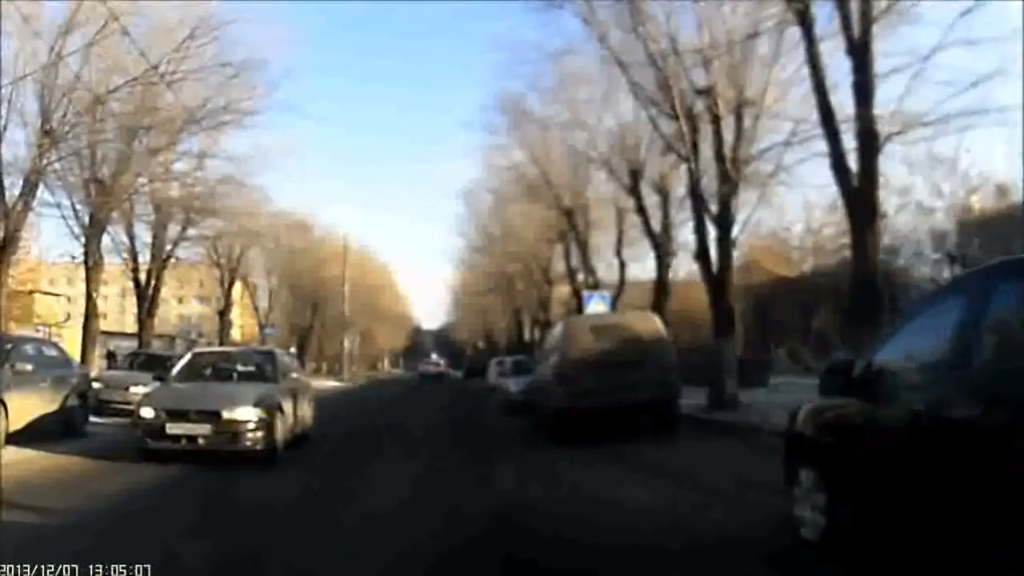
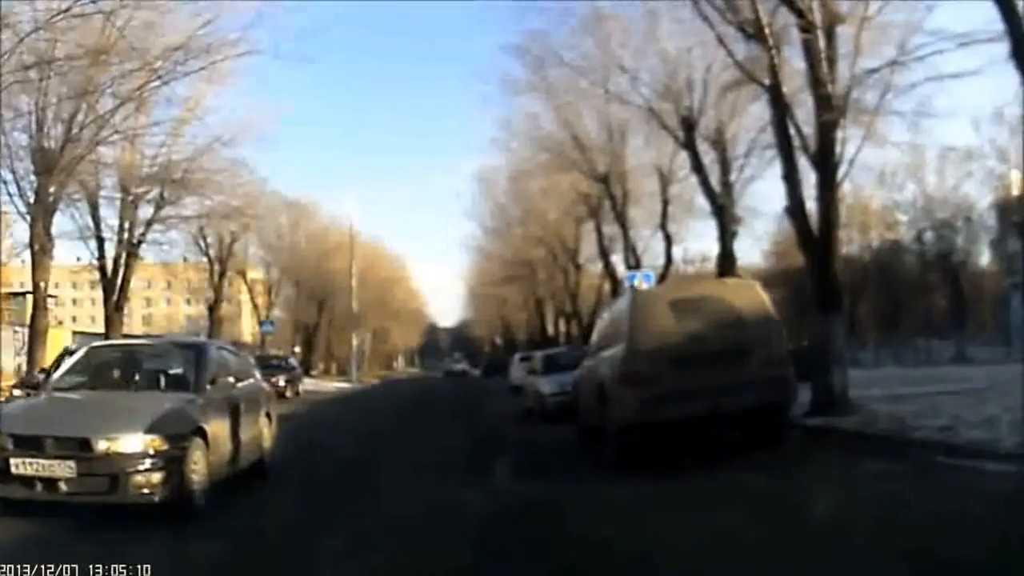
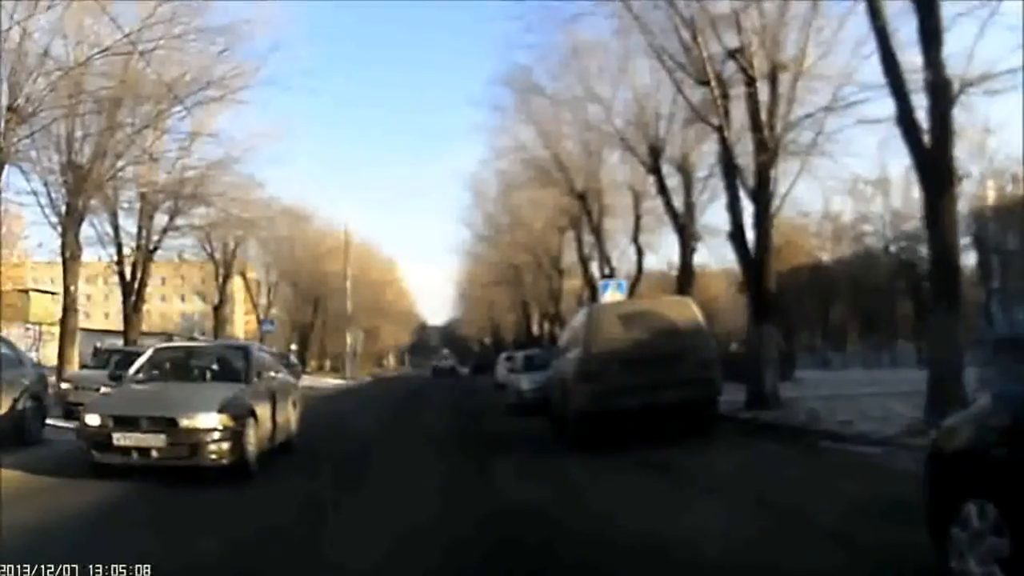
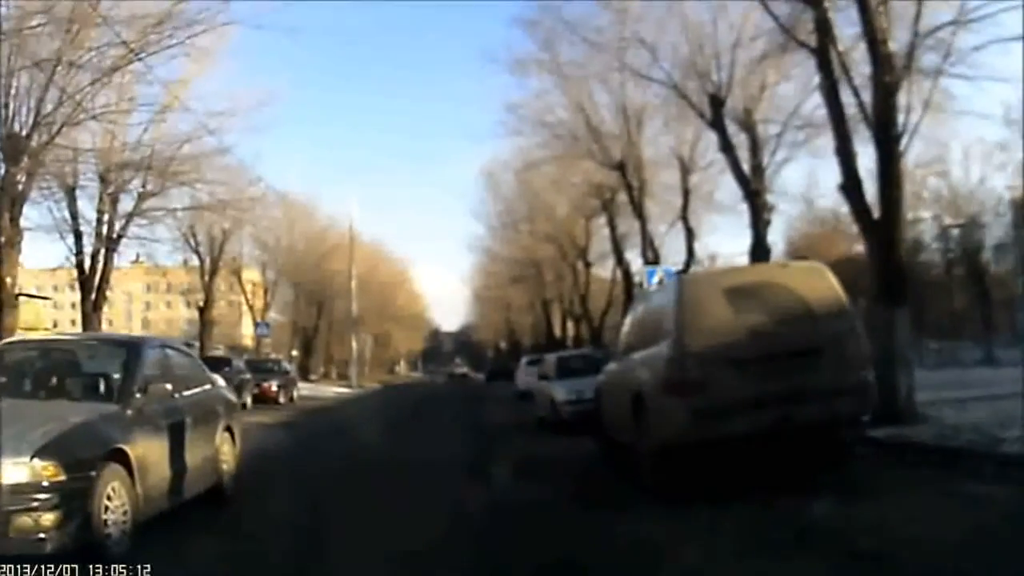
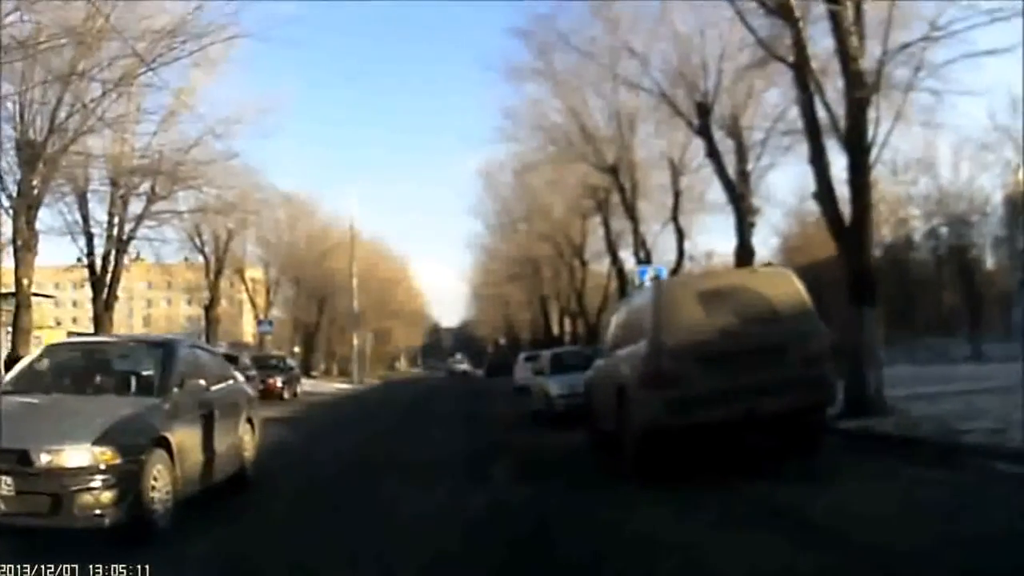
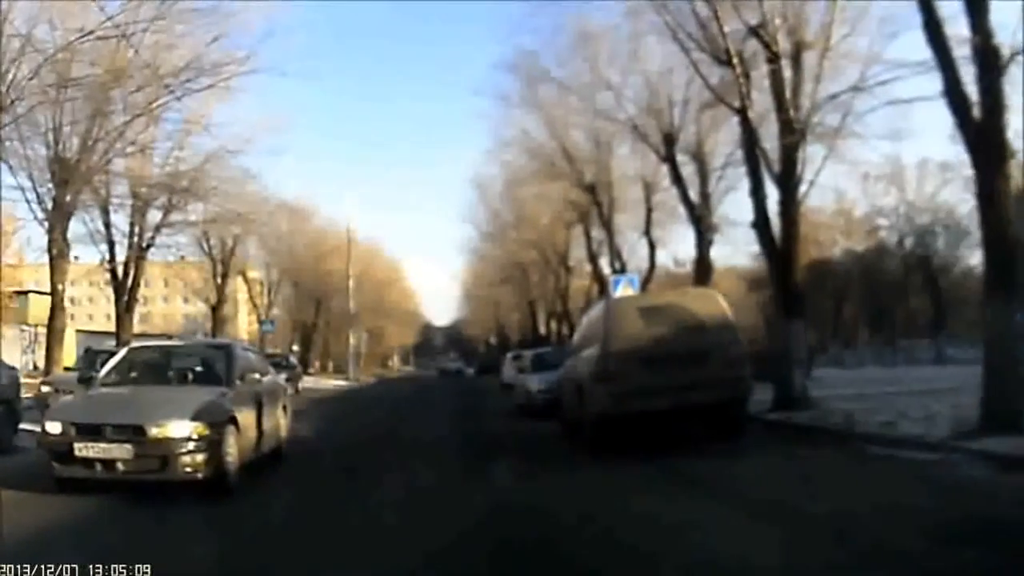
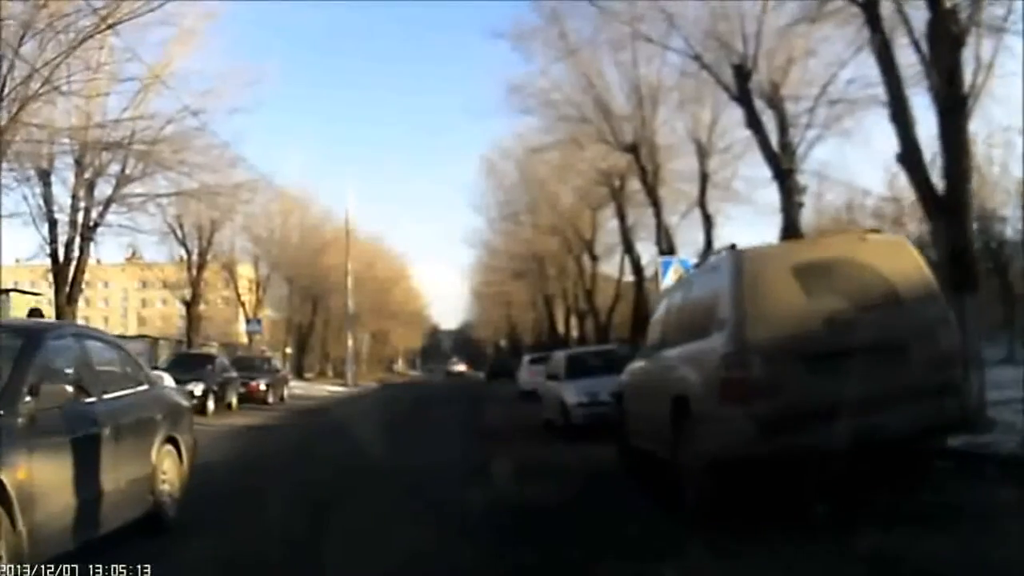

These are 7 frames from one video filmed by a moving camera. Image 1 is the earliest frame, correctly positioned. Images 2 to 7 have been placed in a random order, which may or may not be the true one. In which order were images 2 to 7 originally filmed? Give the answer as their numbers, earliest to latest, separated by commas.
3, 6, 2, 5, 4, 7
